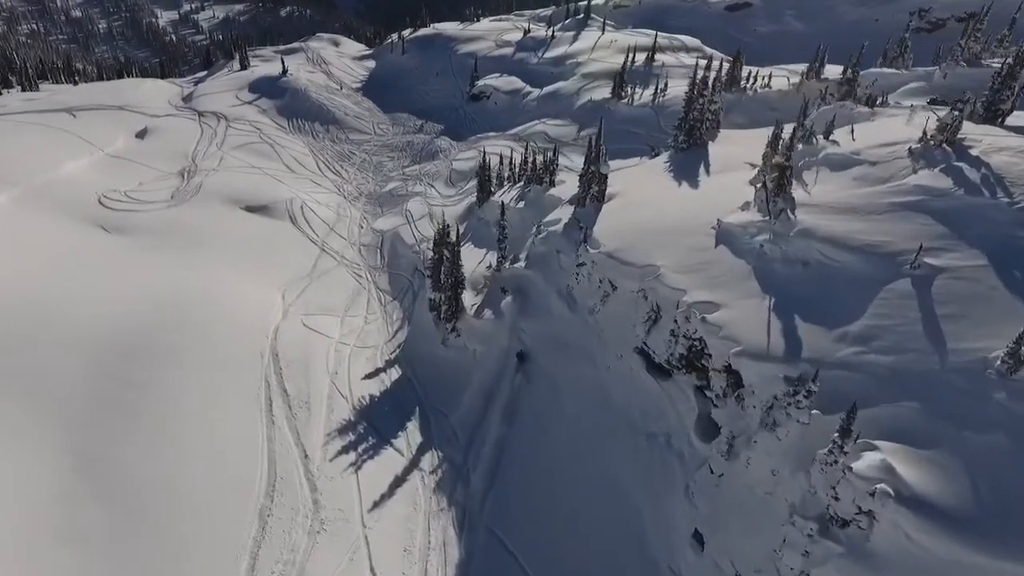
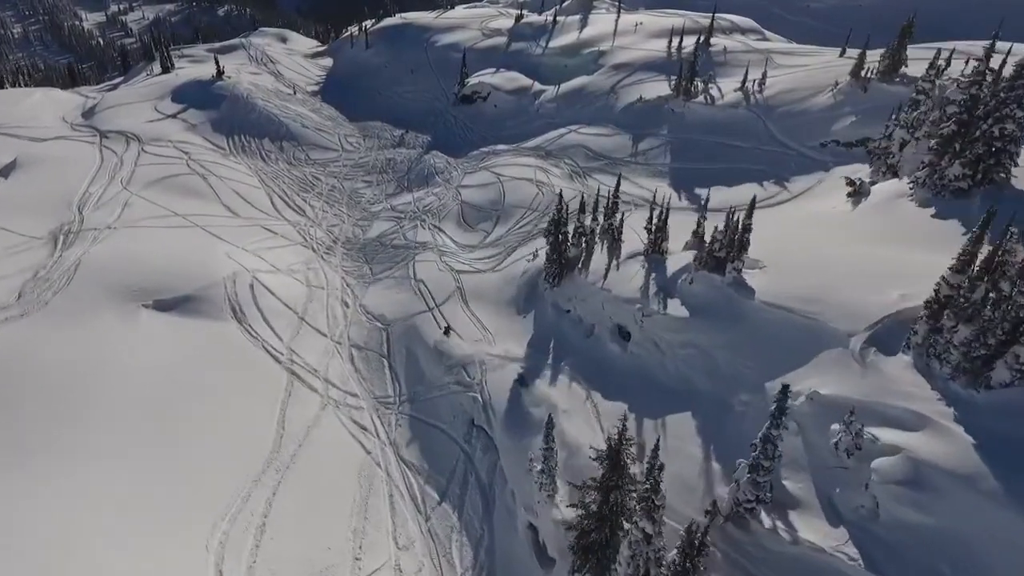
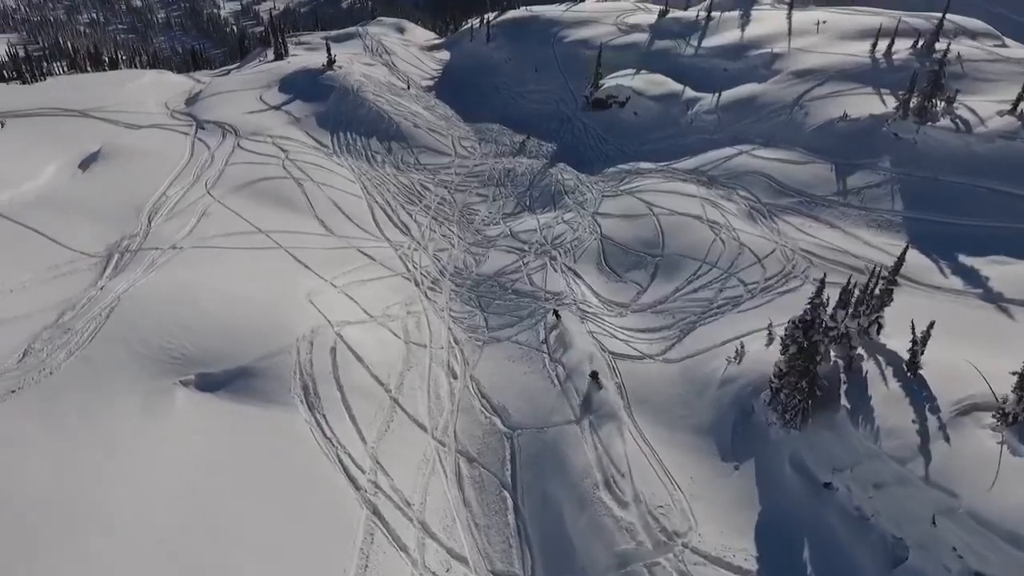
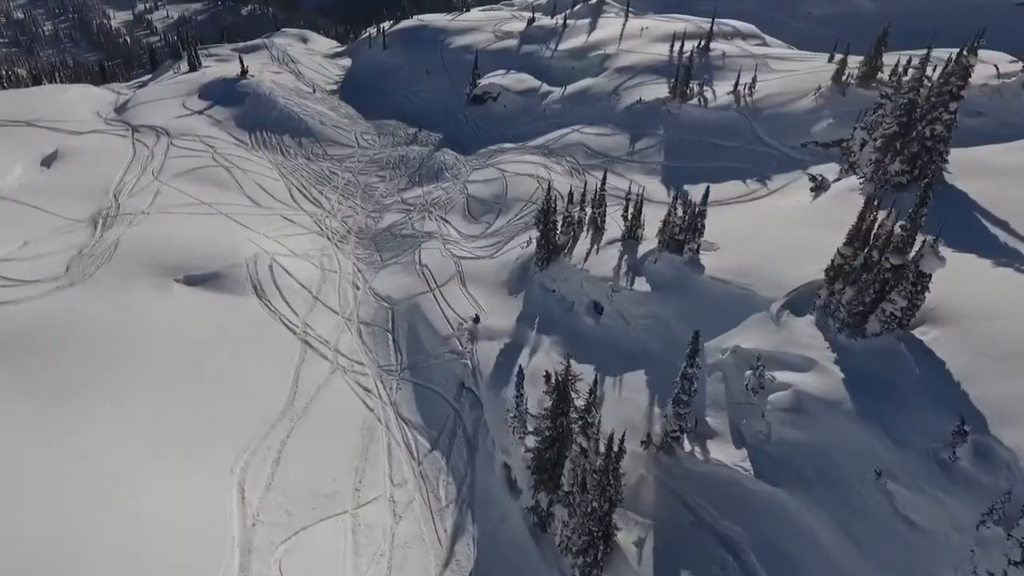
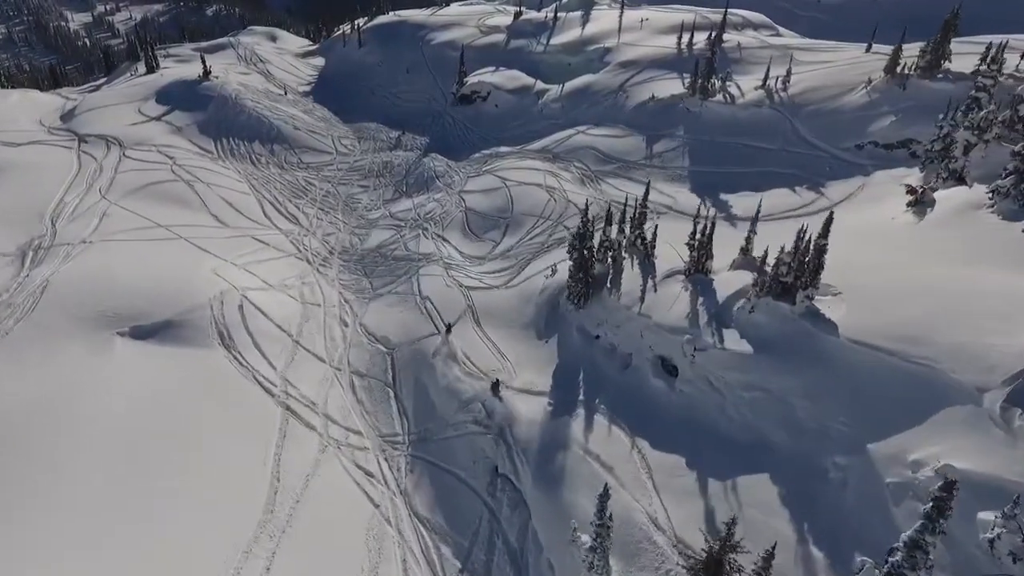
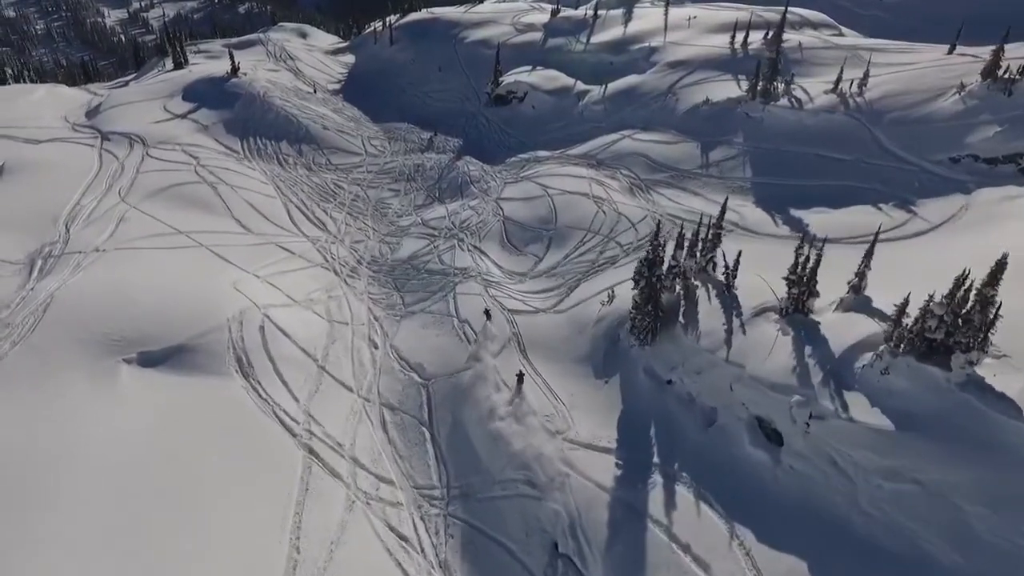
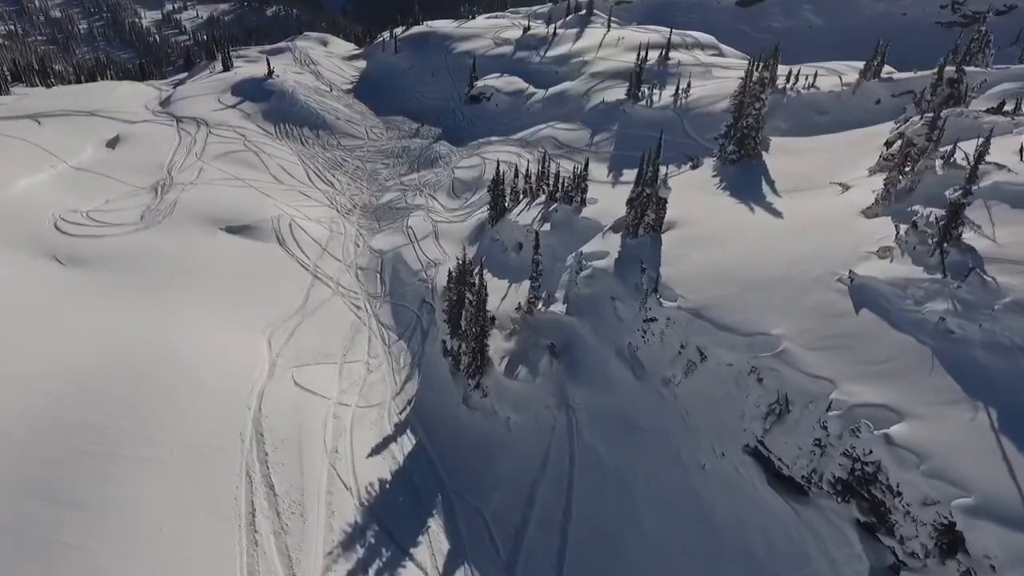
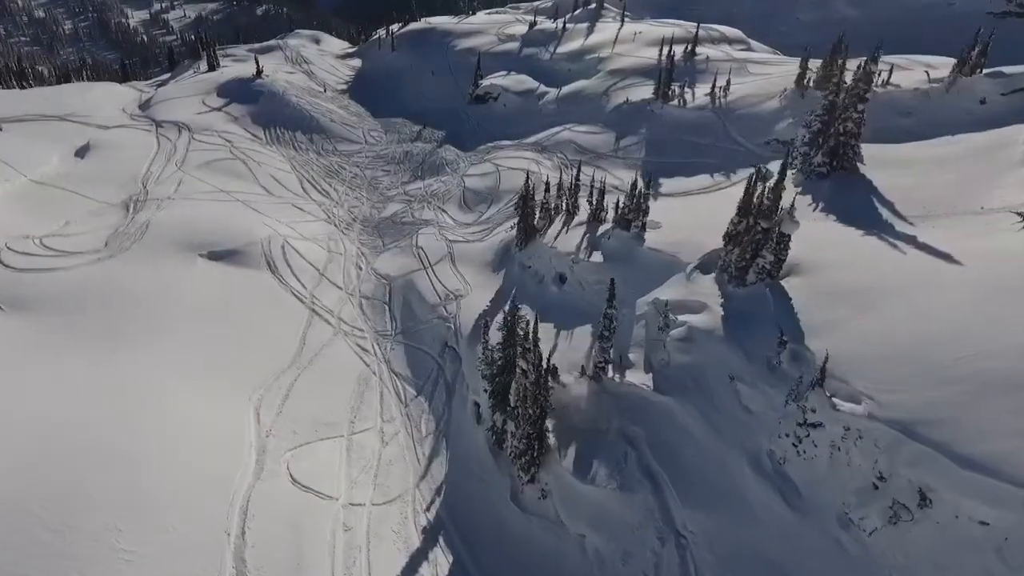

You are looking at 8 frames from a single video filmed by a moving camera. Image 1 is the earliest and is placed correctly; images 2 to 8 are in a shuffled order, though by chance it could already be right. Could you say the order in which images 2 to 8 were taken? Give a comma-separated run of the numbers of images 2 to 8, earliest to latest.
7, 8, 4, 2, 5, 6, 3
